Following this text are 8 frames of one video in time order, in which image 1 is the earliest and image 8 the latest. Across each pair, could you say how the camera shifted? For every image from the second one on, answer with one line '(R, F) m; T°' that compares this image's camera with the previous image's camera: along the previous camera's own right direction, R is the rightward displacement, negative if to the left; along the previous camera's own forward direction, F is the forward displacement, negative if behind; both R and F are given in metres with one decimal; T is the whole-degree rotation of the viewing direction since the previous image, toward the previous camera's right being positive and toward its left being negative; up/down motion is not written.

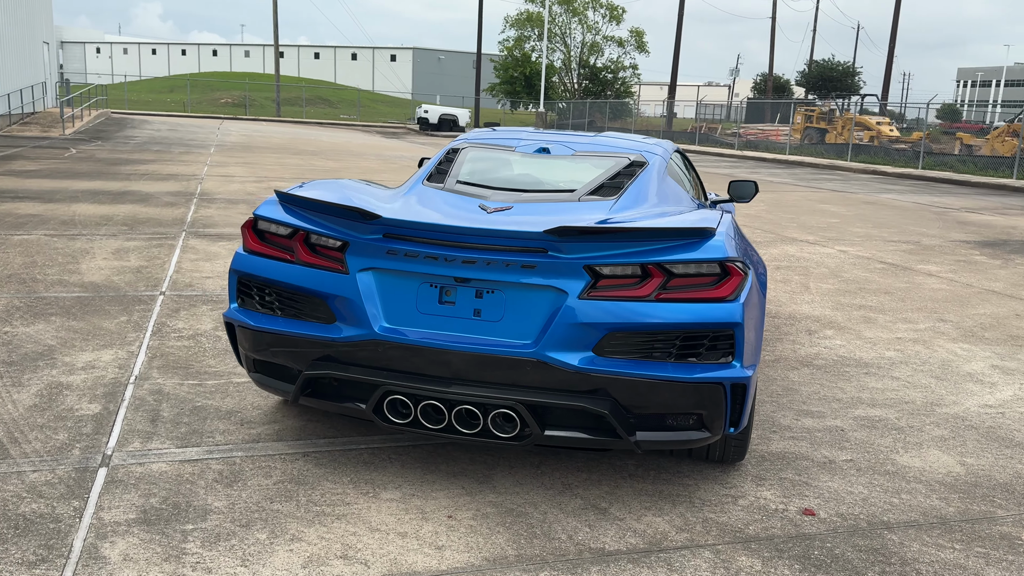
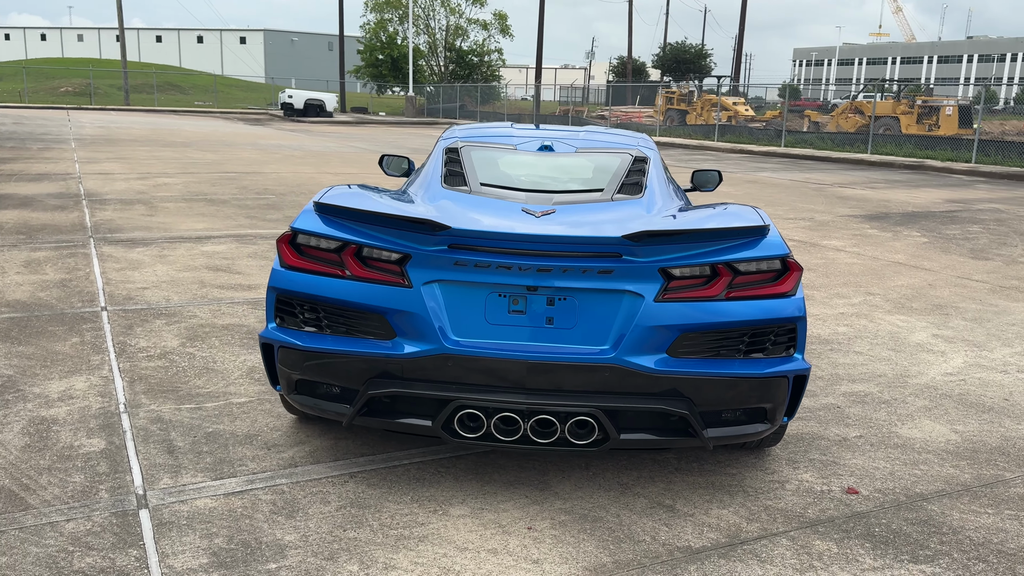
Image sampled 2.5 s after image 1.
(-0.7, +0.1) m; +9°
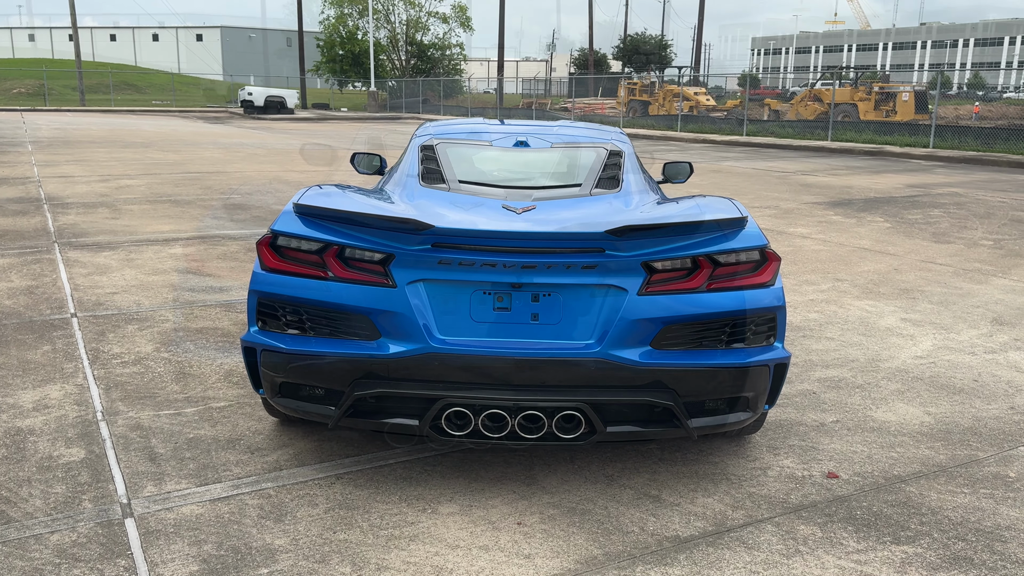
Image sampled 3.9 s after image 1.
(-0.1, 0.0) m; +2°
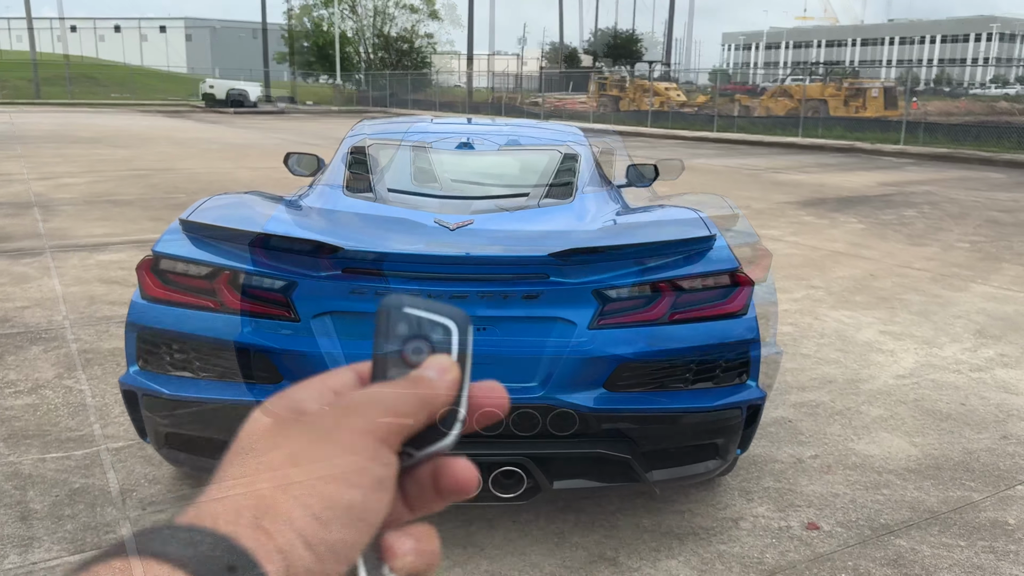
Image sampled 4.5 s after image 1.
(+0.1, +0.5) m; +2°
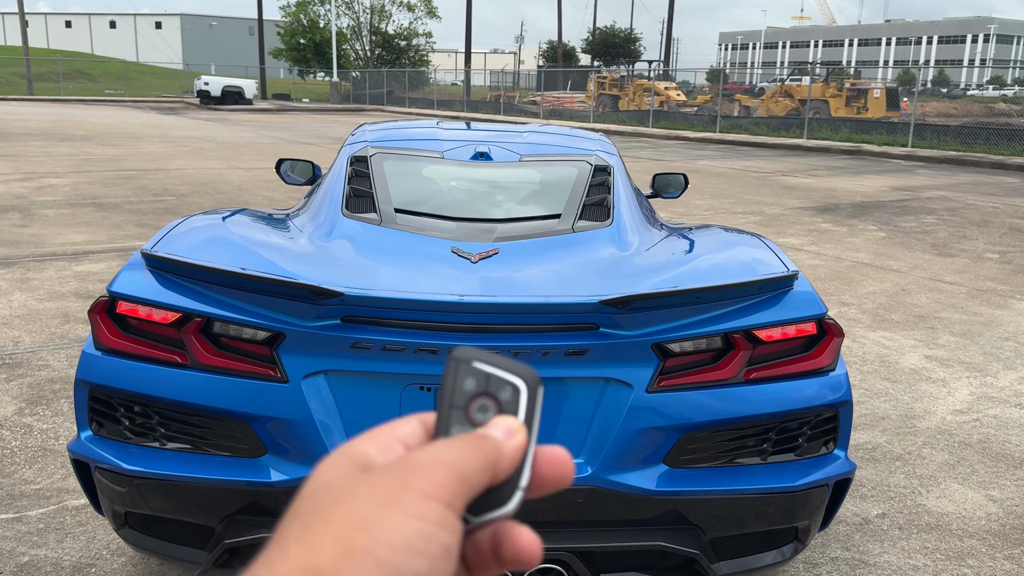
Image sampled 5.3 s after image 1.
(-0.1, +0.5) m; 0°
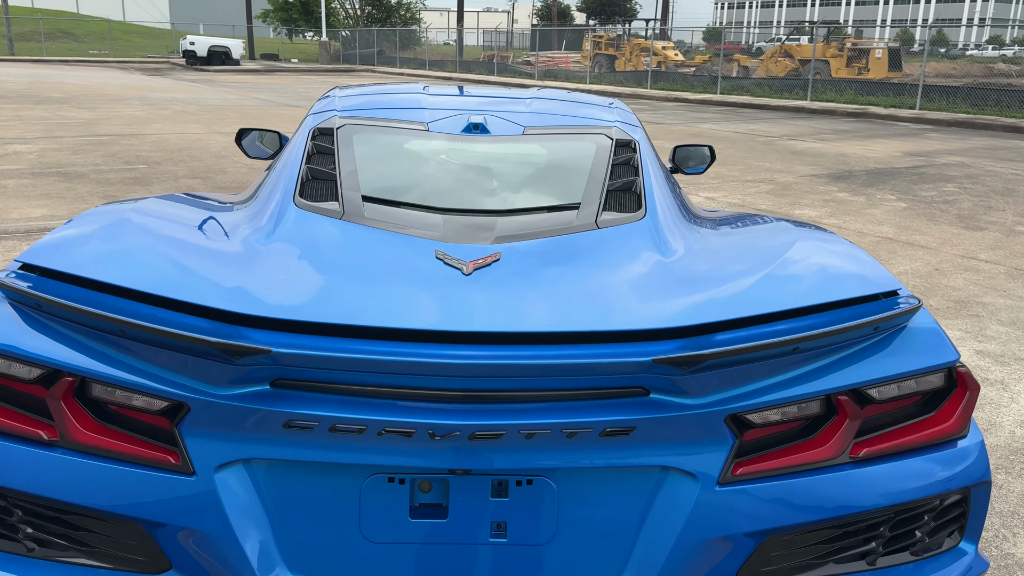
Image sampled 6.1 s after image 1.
(0.0, +0.6) m; 0°
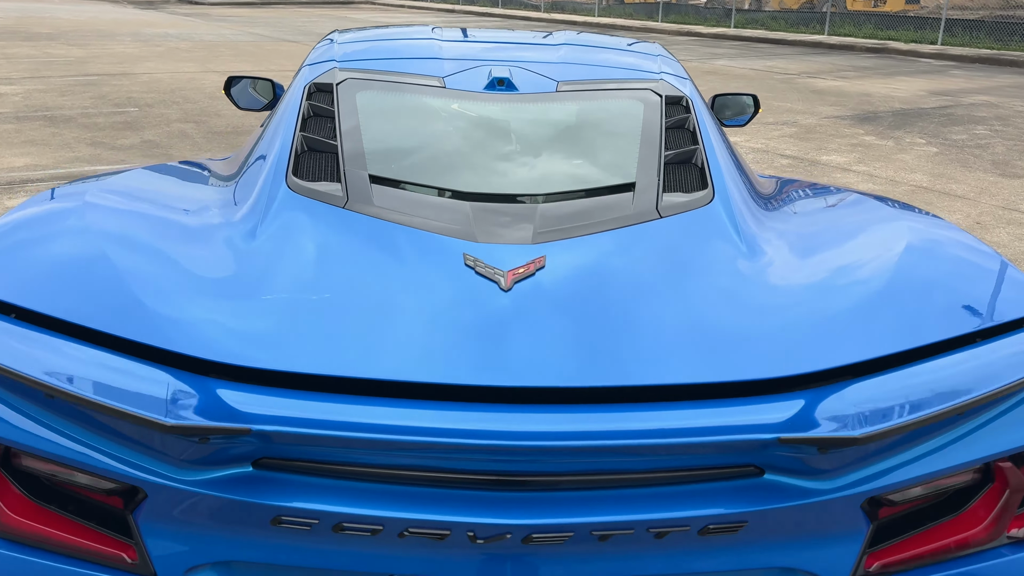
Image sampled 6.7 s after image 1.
(-0.1, +0.4) m; 0°
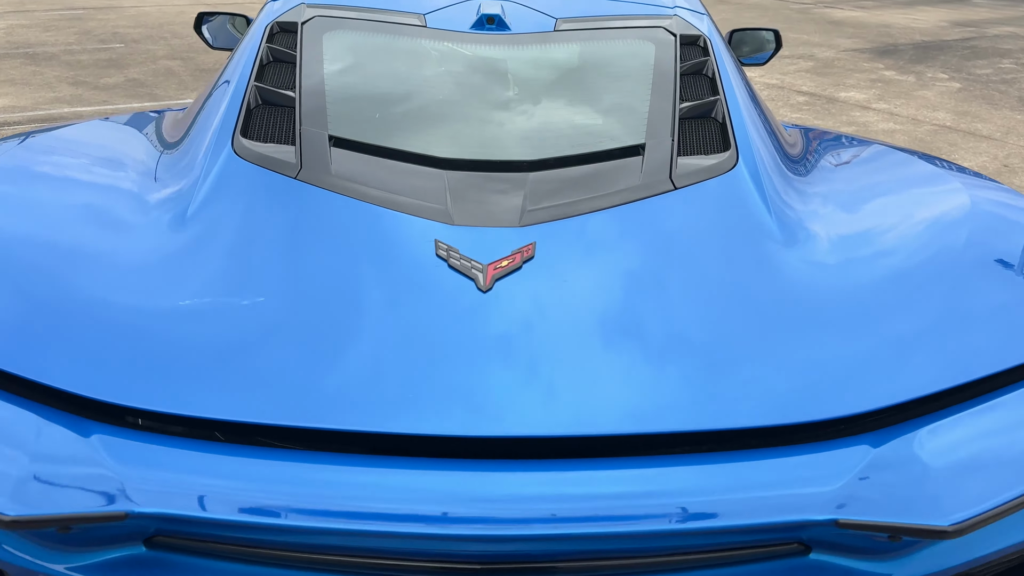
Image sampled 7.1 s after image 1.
(0.0, +0.3) m; 0°
